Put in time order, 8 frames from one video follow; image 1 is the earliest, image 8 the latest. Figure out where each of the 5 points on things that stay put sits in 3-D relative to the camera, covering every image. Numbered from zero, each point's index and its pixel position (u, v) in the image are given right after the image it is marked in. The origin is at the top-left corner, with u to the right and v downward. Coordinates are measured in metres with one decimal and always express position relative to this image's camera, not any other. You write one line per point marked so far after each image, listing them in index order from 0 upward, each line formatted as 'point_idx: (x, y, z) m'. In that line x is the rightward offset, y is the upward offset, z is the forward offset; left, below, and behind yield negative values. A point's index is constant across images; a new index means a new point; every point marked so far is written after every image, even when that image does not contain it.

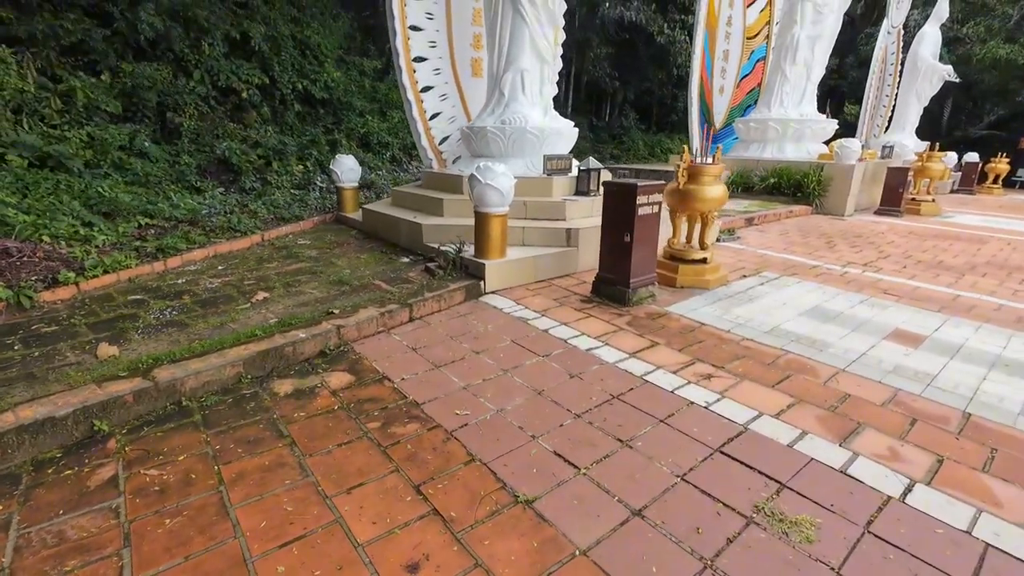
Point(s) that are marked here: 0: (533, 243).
0: (+0.2, +0.4, +4.4) m
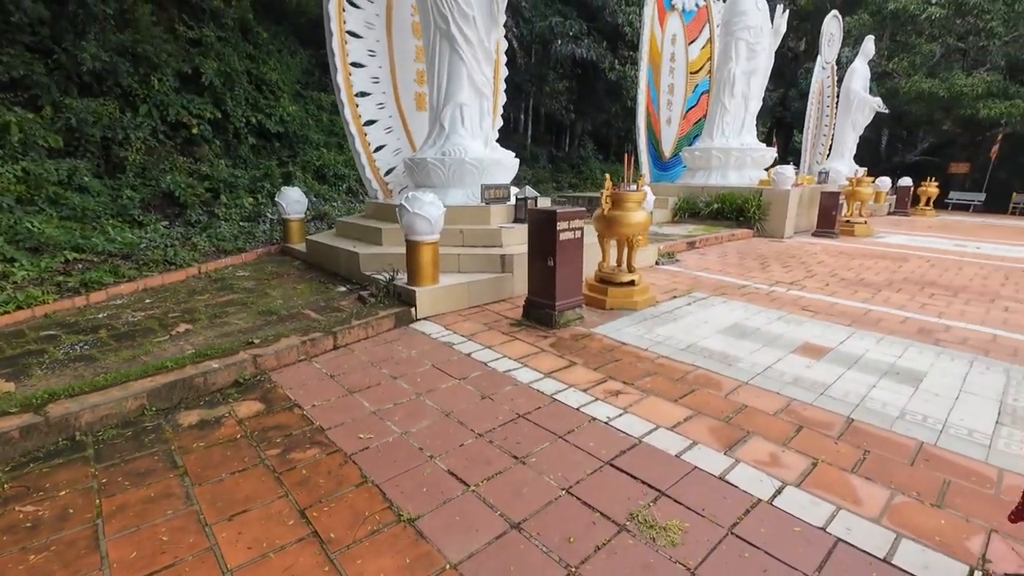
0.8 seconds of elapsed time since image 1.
0: (-0.4, +0.2, +4.5) m
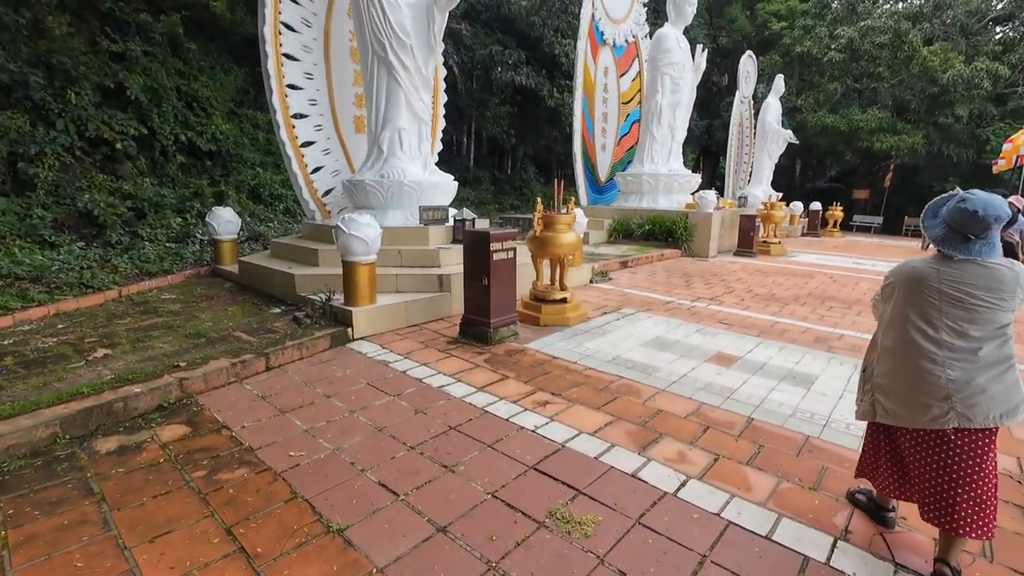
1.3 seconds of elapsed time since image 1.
0: (-1.0, 0.0, +4.6) m
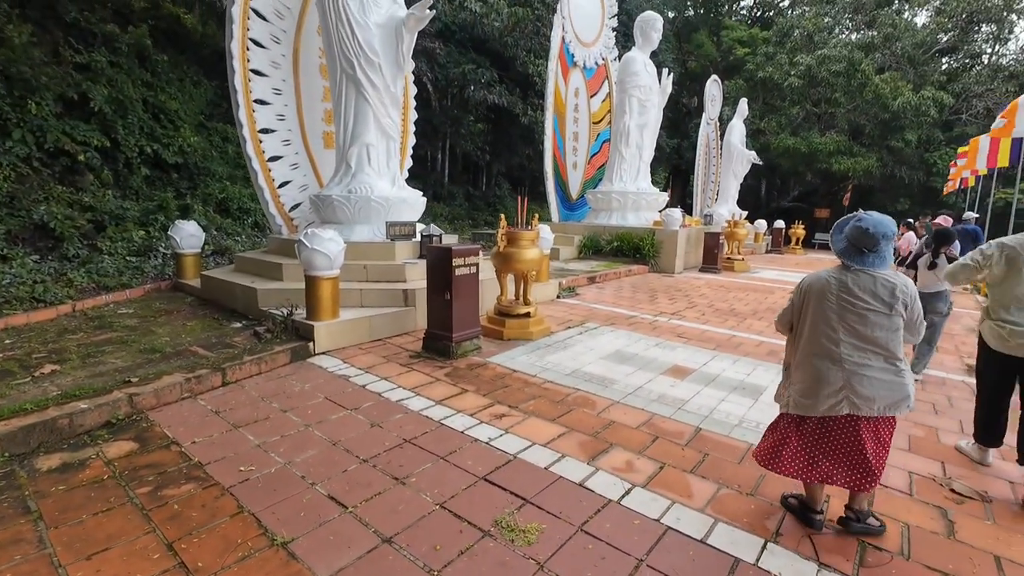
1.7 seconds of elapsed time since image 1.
0: (-1.3, -0.1, +4.6) m
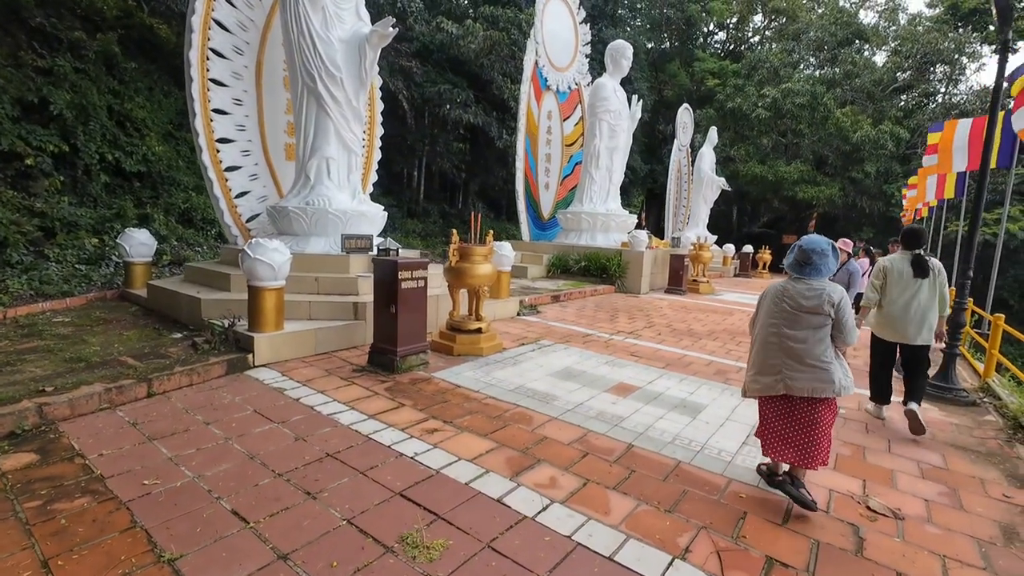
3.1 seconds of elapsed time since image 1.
0: (-1.8, -0.3, +4.5) m
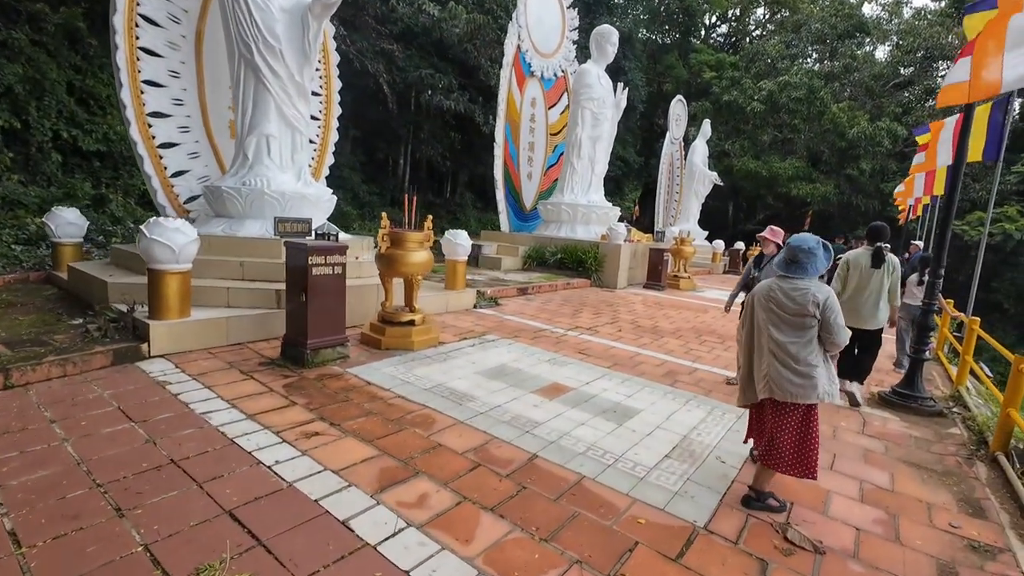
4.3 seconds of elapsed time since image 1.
0: (-2.3, -0.1, +4.2) m
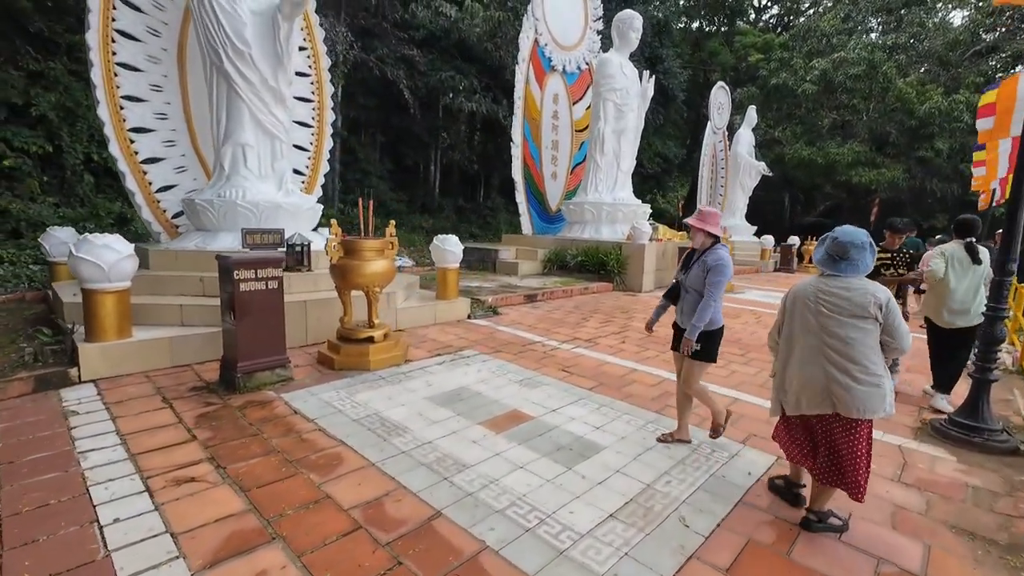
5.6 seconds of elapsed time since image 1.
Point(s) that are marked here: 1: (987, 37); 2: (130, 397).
0: (-2.6, -0.3, +3.9) m
1: (+13.8, +7.3, +14.2) m
2: (-2.4, -0.7, +3.0) m
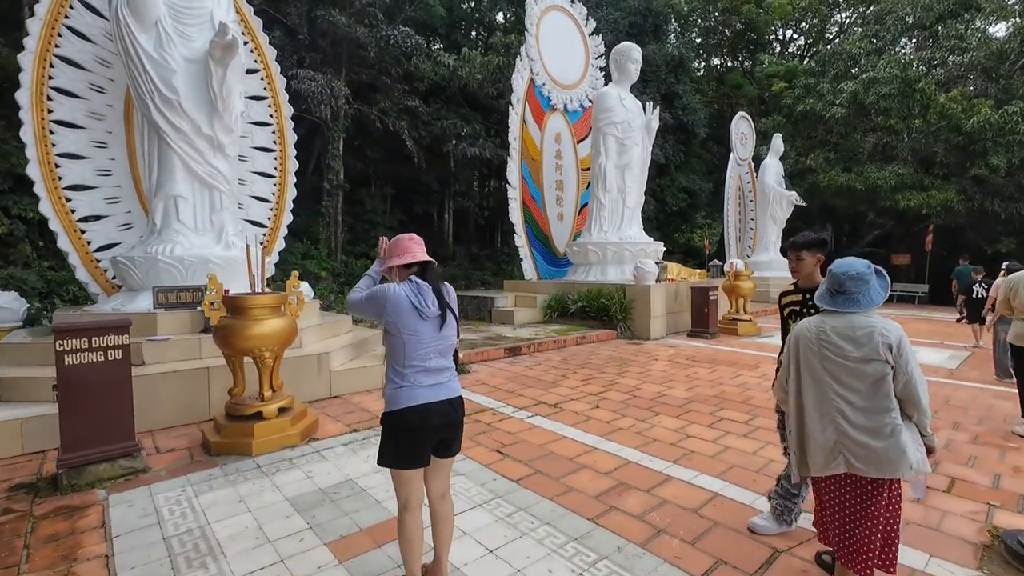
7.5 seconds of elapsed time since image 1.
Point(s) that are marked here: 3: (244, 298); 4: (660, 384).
0: (-3.1, -0.8, +3.4) m
1: (+13.9, +6.5, +12.9) m
2: (-3.0, -1.1, +2.5) m
3: (-1.8, -0.1, +3.2) m
4: (+1.5, -1.0, +4.9) m
